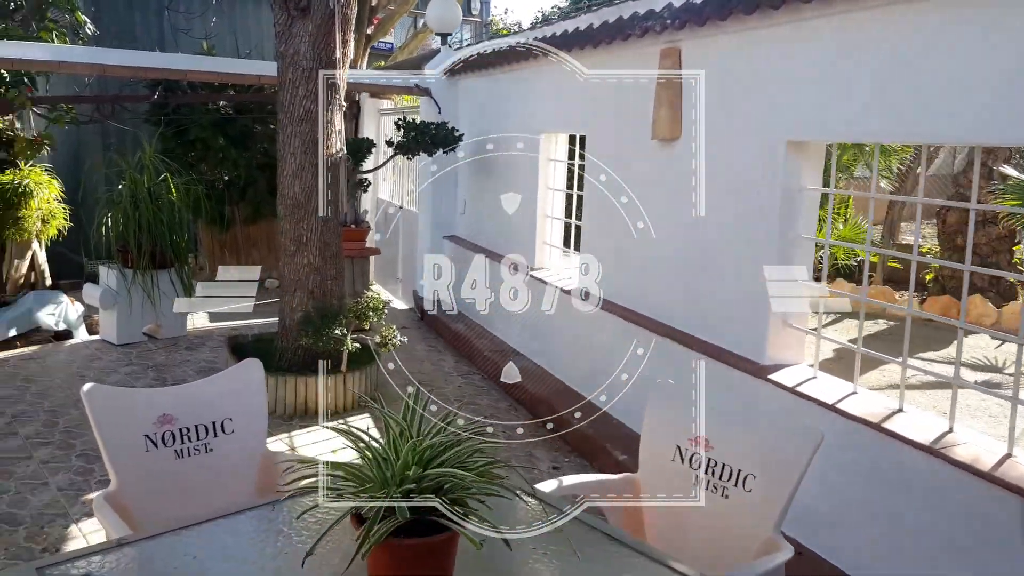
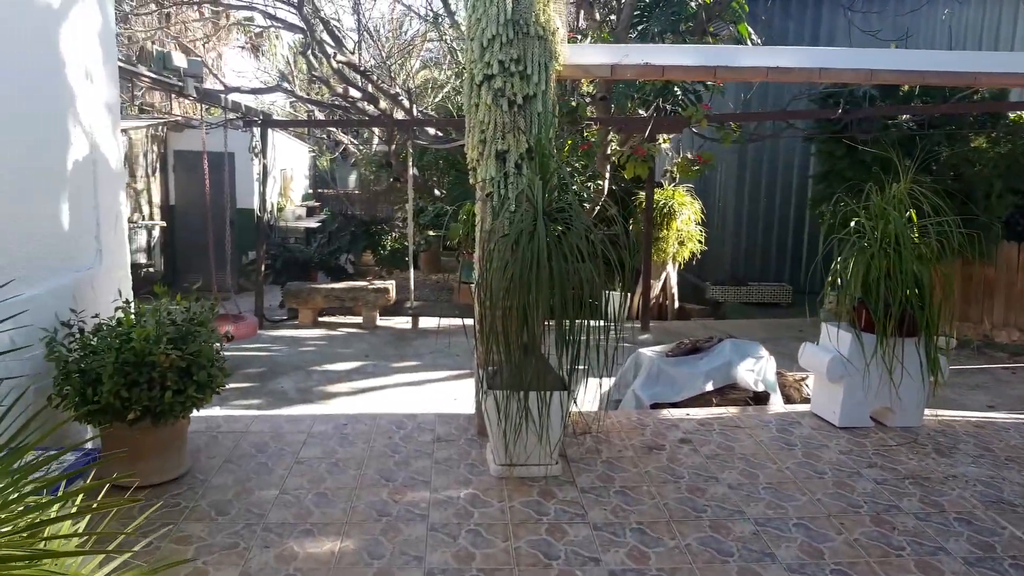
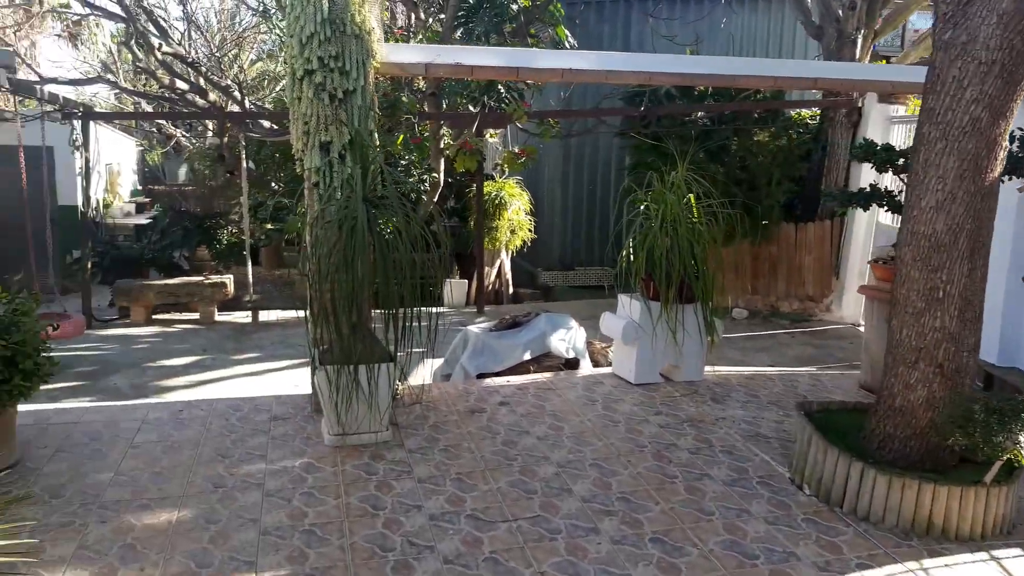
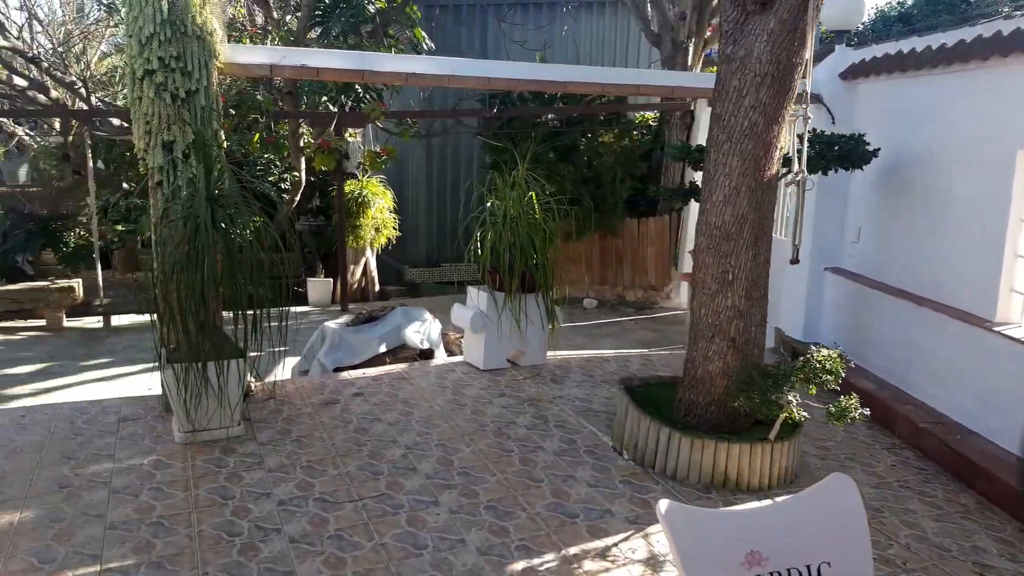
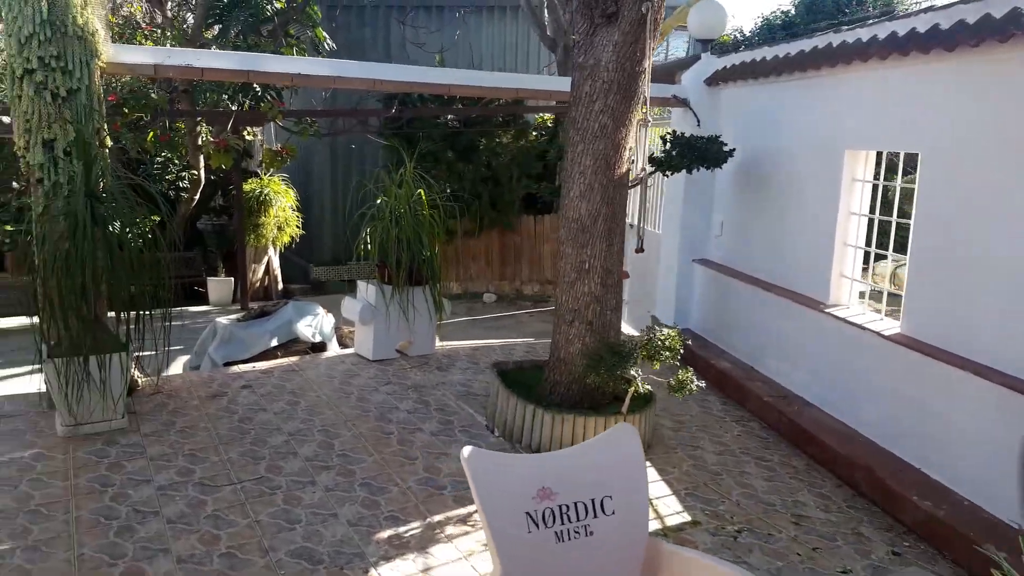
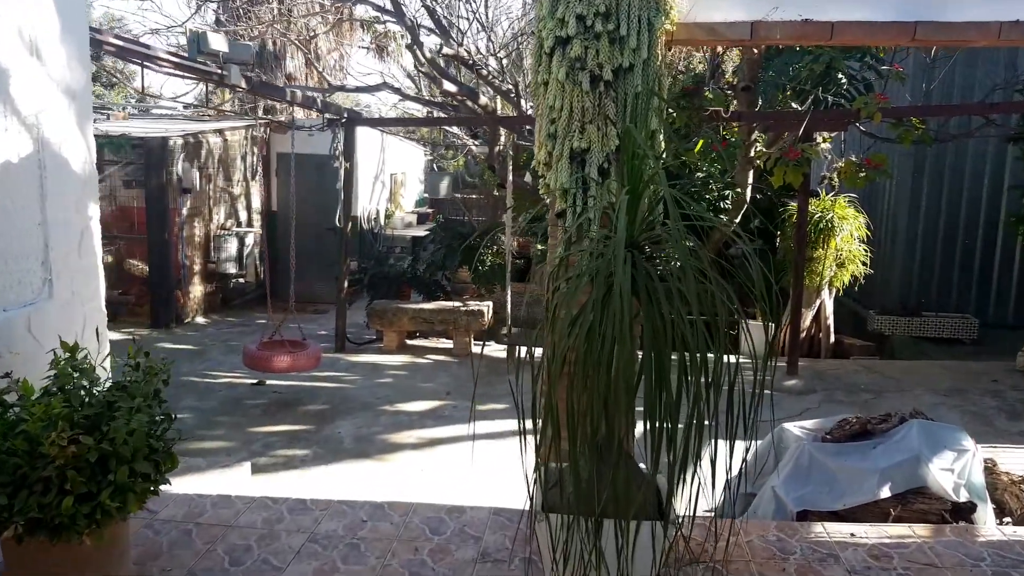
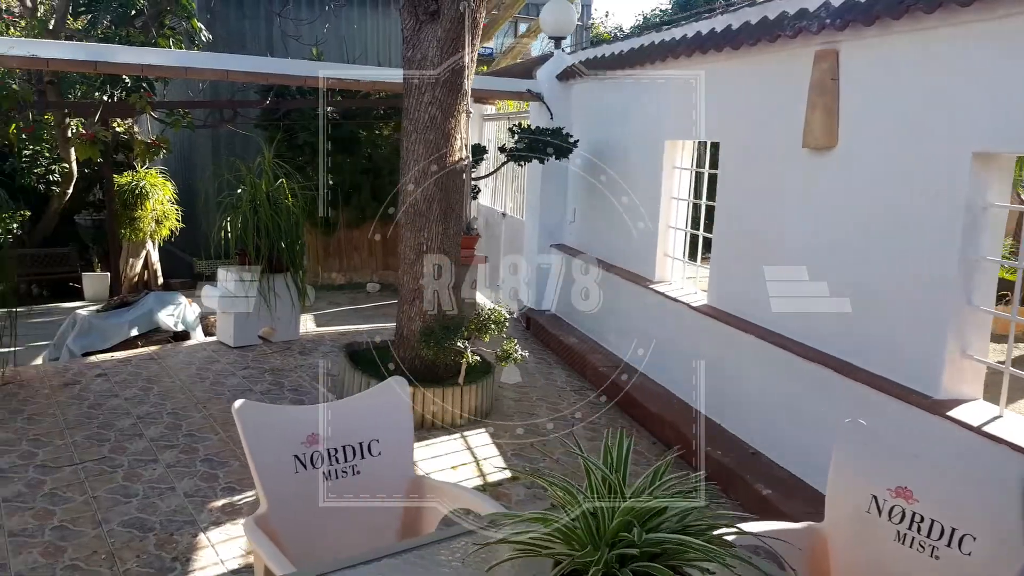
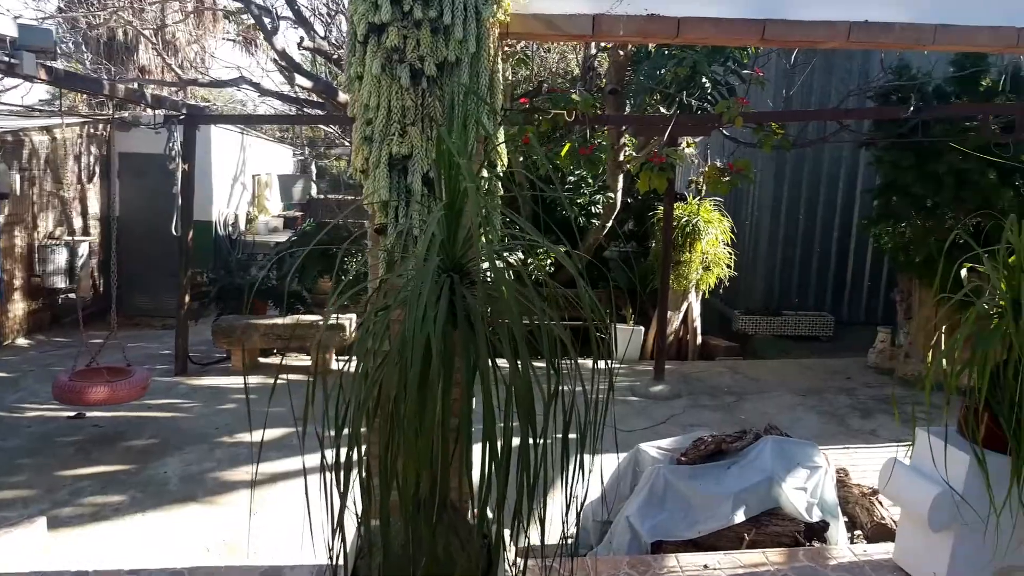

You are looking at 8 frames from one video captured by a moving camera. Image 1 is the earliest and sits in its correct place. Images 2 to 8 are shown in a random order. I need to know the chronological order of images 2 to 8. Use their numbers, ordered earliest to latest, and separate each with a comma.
7, 5, 4, 3, 2, 6, 8
